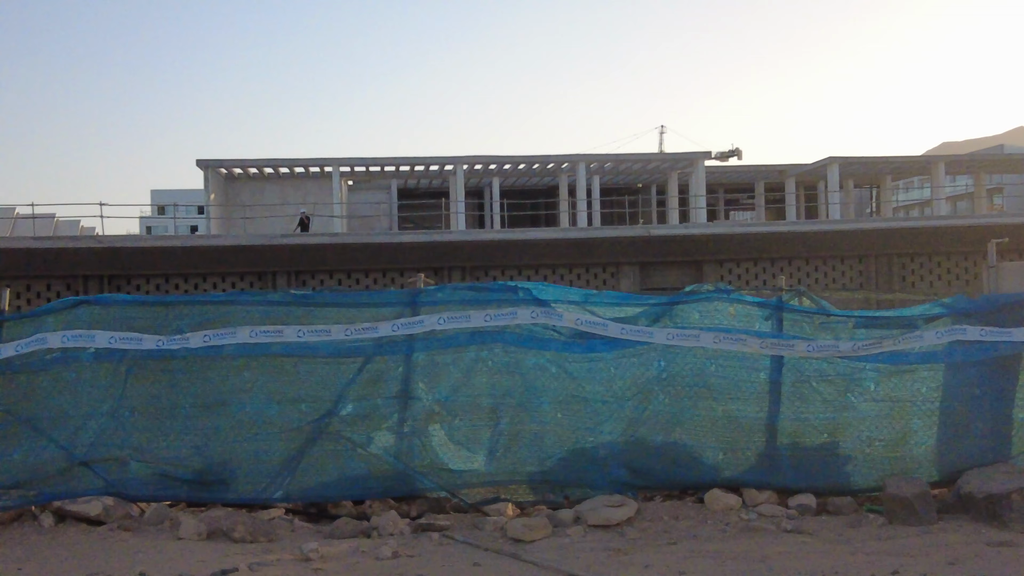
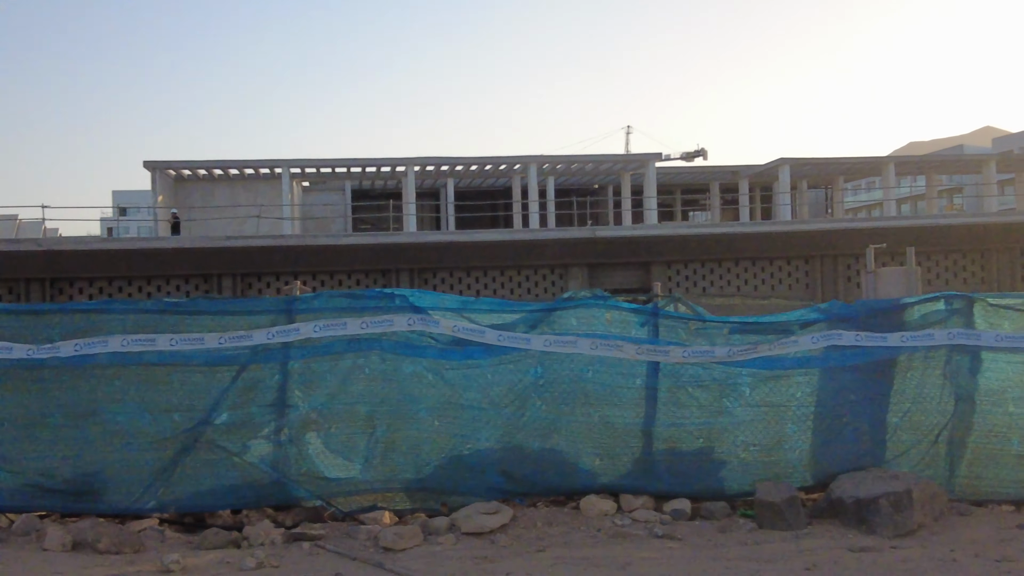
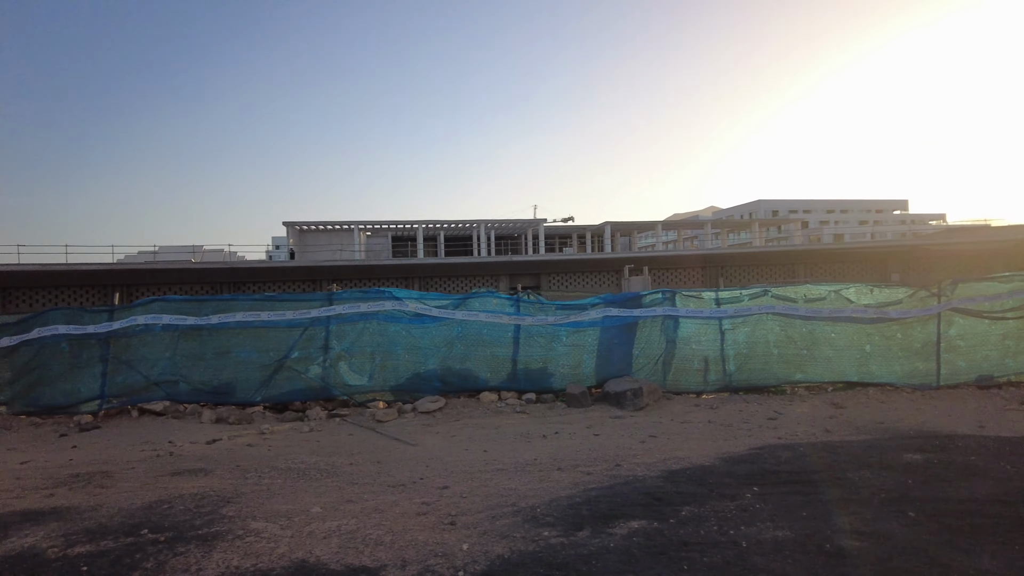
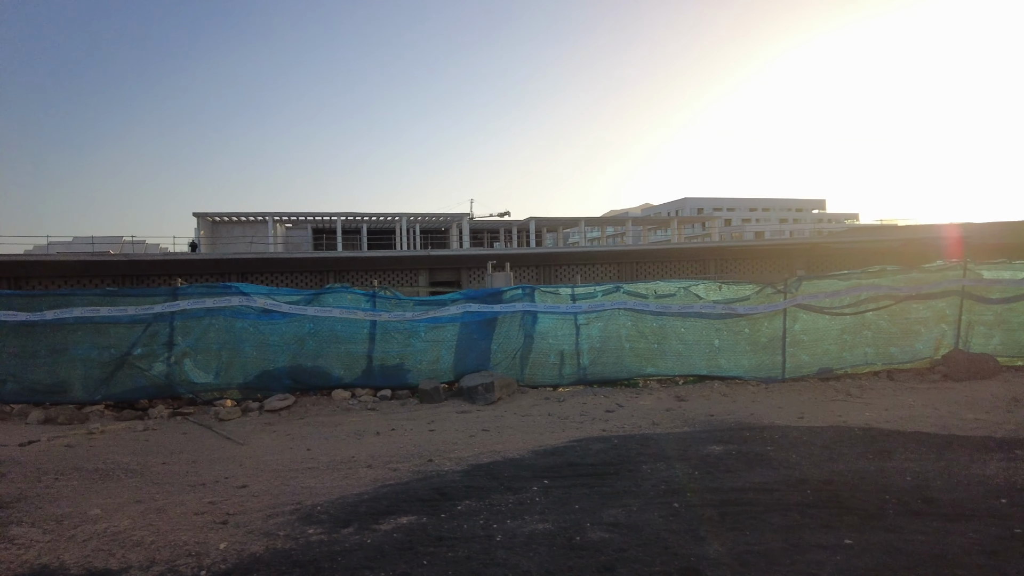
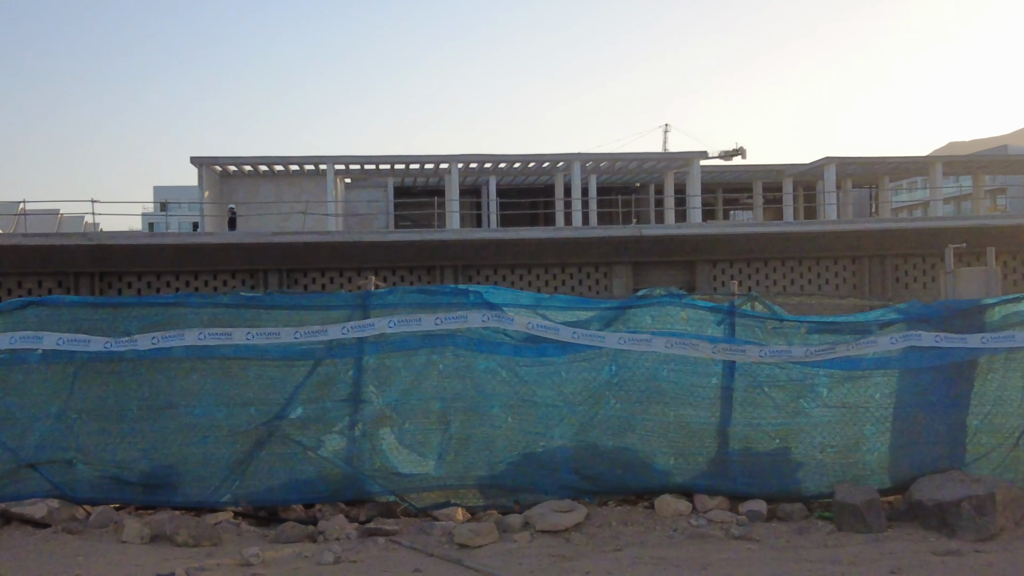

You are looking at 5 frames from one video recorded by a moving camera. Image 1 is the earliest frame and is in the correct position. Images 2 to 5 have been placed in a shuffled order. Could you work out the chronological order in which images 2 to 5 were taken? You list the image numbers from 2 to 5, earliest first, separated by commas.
5, 2, 3, 4
